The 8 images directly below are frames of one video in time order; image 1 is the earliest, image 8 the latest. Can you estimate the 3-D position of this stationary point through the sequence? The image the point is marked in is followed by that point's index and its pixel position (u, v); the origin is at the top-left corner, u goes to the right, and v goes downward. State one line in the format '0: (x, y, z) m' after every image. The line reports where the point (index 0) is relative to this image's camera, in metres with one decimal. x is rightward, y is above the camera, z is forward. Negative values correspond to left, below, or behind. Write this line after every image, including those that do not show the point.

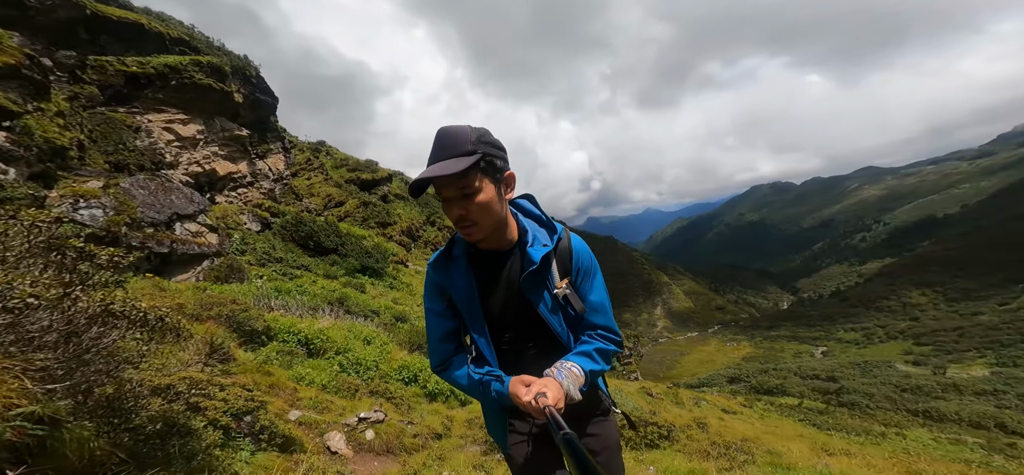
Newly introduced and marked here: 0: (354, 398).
0: (-3.7, -3.6, +9.4) m
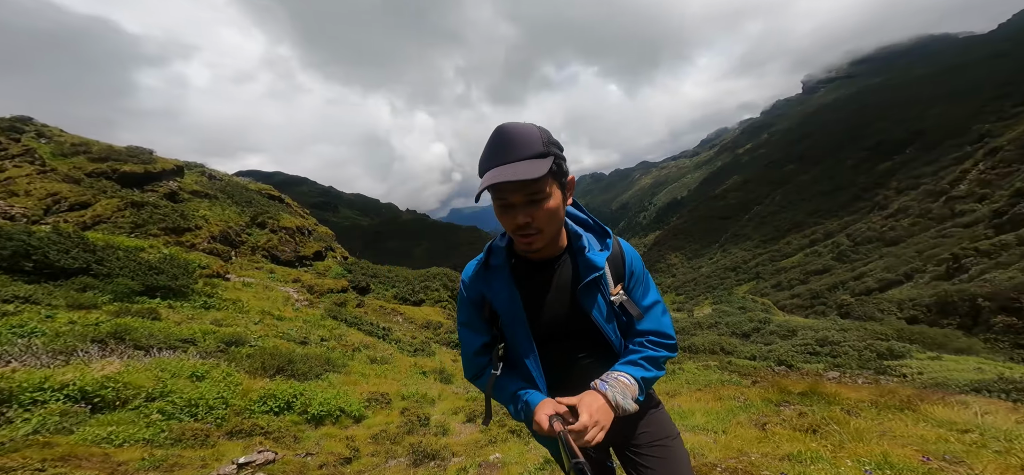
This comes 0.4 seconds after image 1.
0: (-5.5, -3.9, +7.8) m
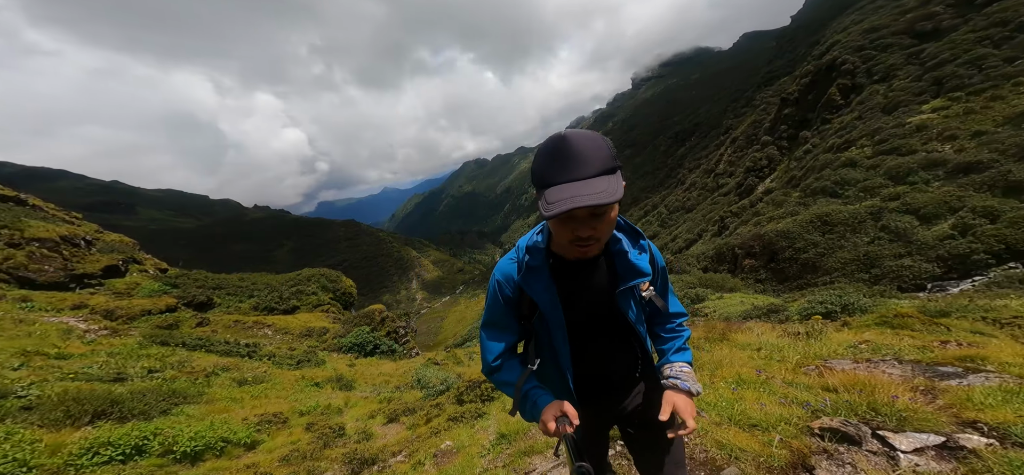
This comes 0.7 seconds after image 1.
0: (-6.6, -4.2, +6.1) m
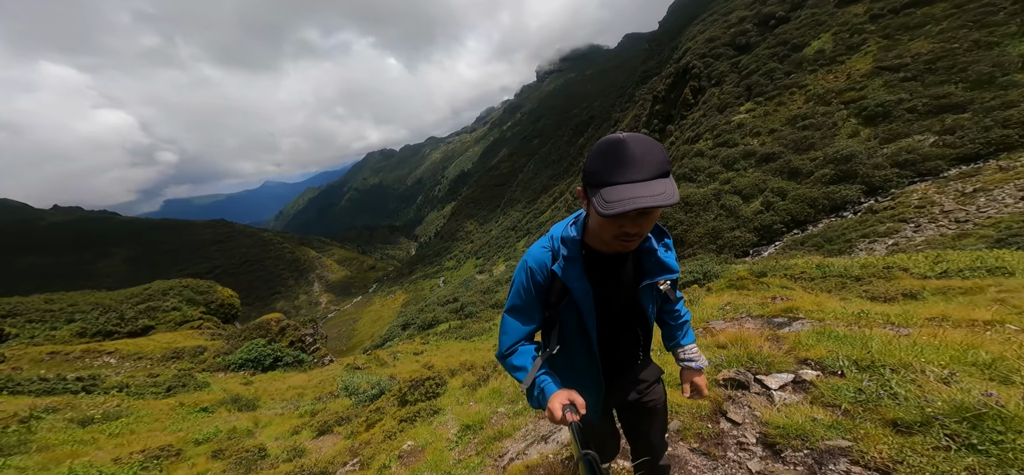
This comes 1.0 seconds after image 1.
0: (-7.0, -4.5, +4.6) m
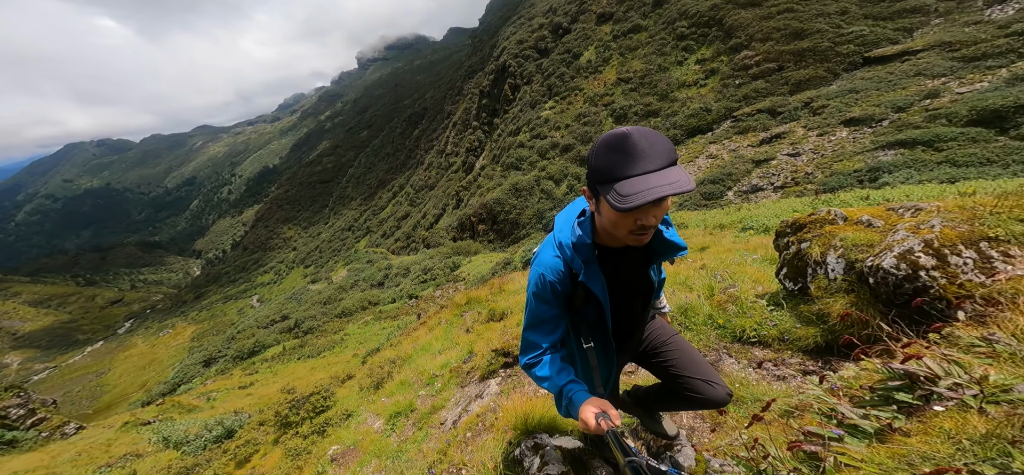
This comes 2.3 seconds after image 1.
0: (-6.2, -5.1, +1.5) m
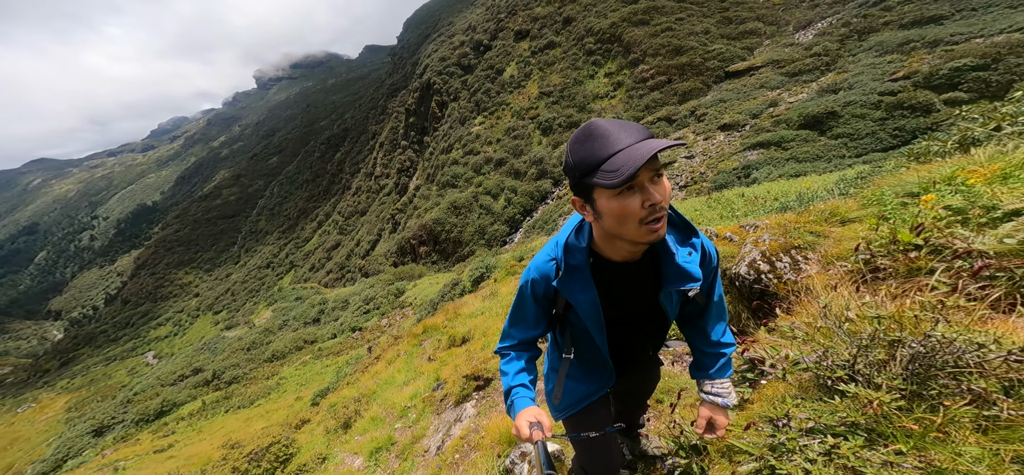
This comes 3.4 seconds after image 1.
0: (-5.3, -5.7, +0.1) m
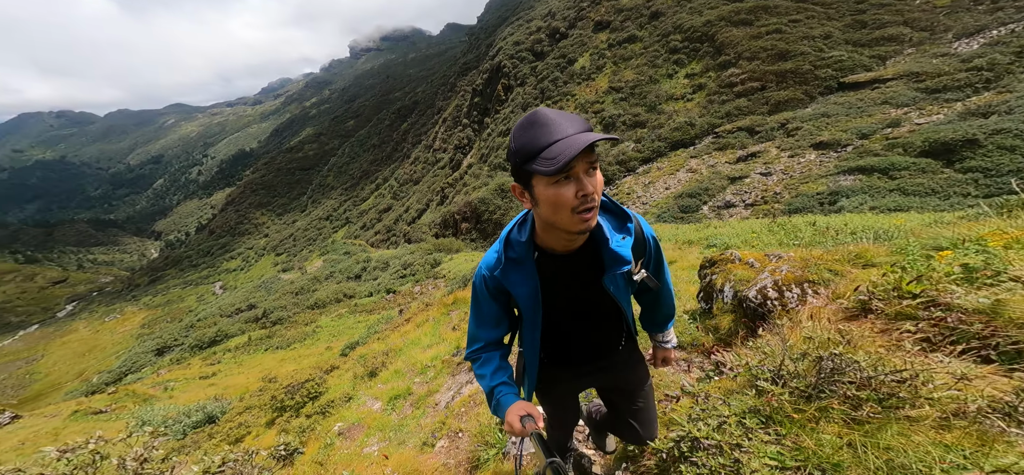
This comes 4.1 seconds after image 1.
0: (-6.4, -4.8, +1.2) m
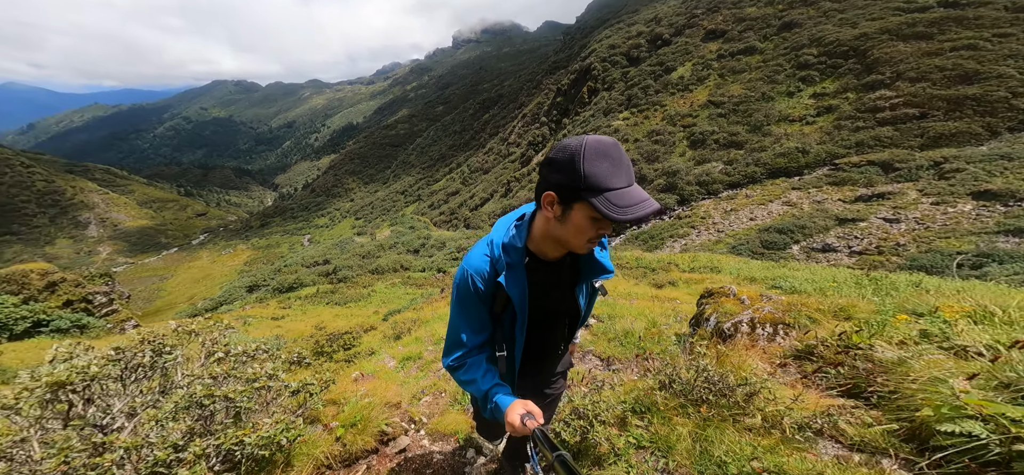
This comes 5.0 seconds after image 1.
0: (-7.6, -3.5, +2.6) m
